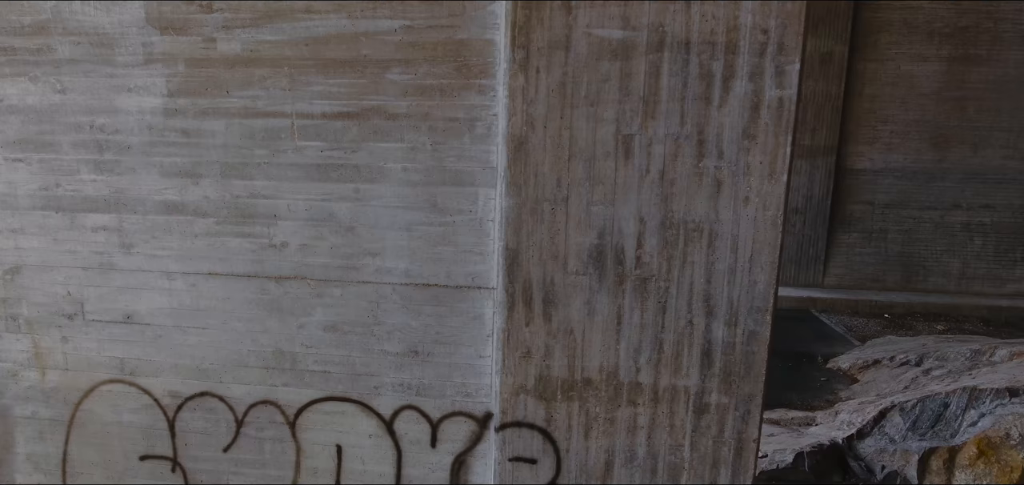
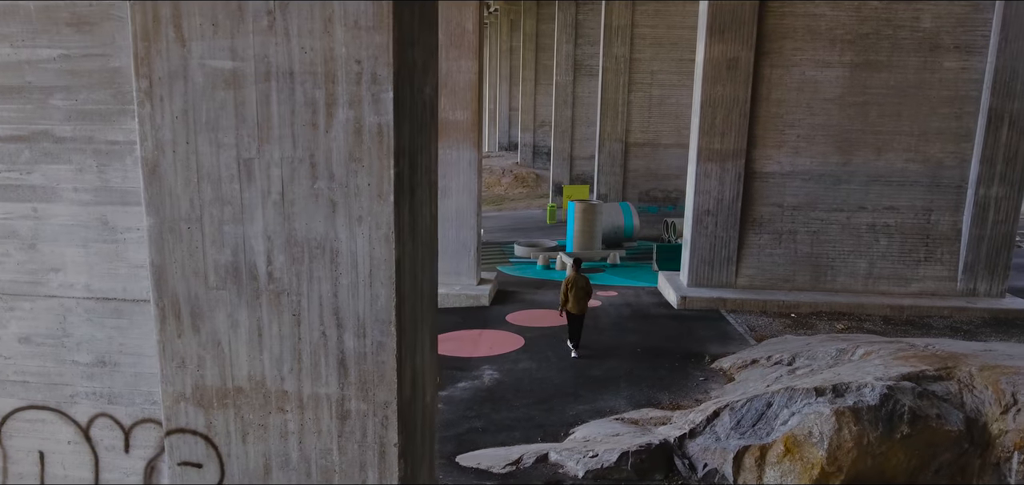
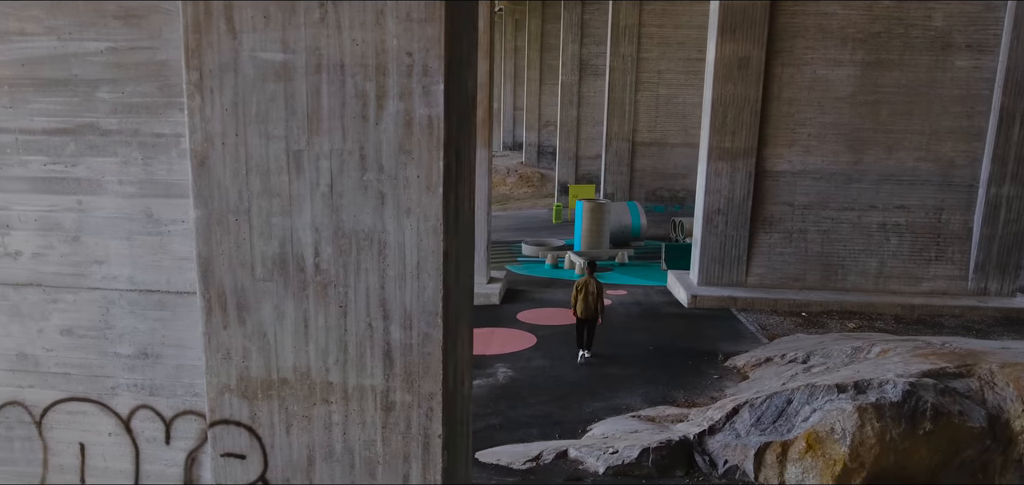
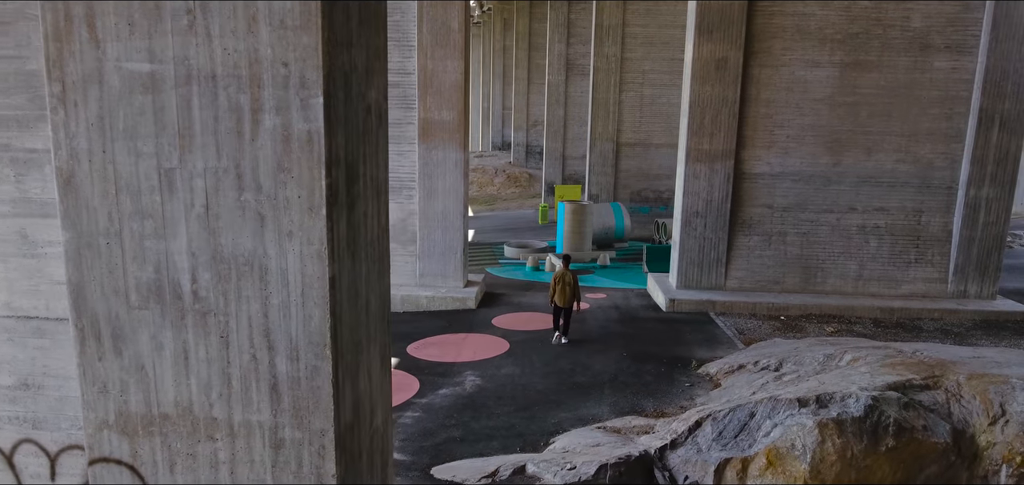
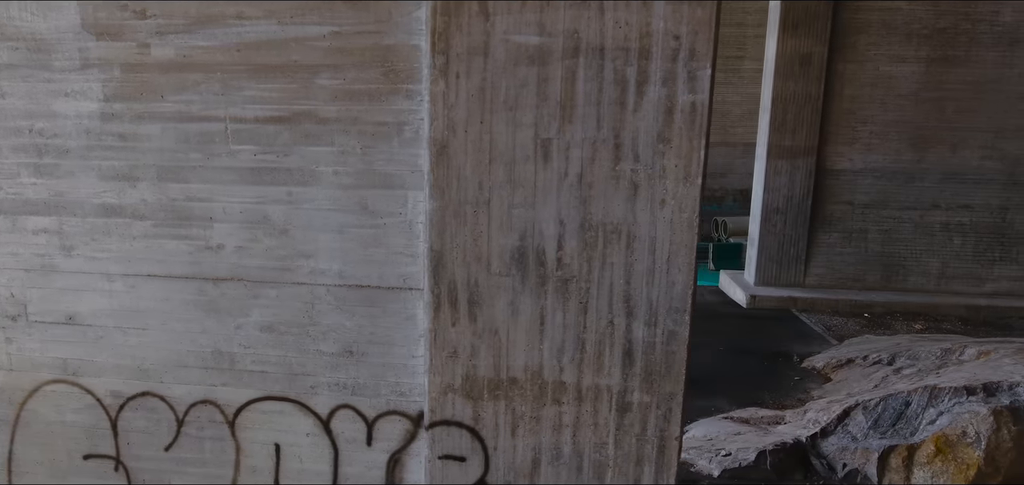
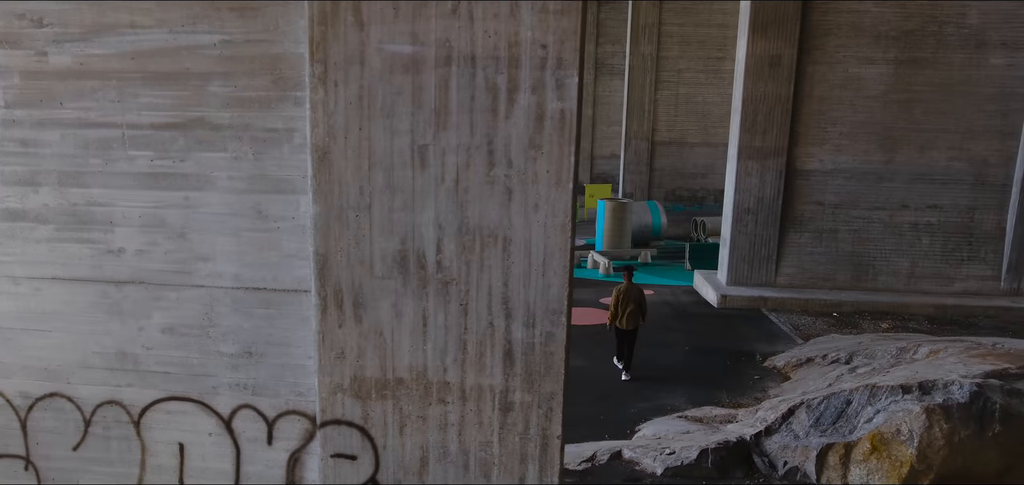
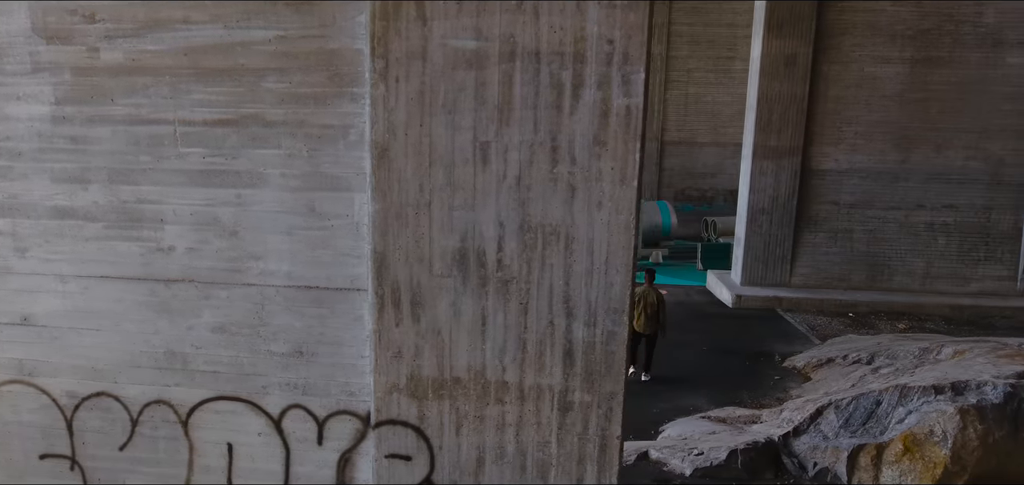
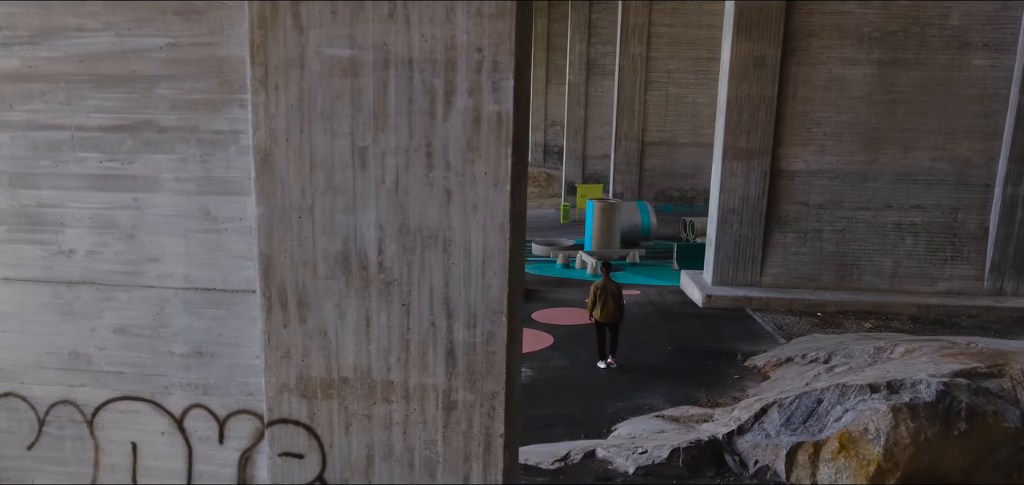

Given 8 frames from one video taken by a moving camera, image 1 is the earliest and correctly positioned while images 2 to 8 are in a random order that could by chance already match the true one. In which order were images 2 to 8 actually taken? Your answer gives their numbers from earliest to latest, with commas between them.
5, 7, 6, 8, 3, 2, 4
